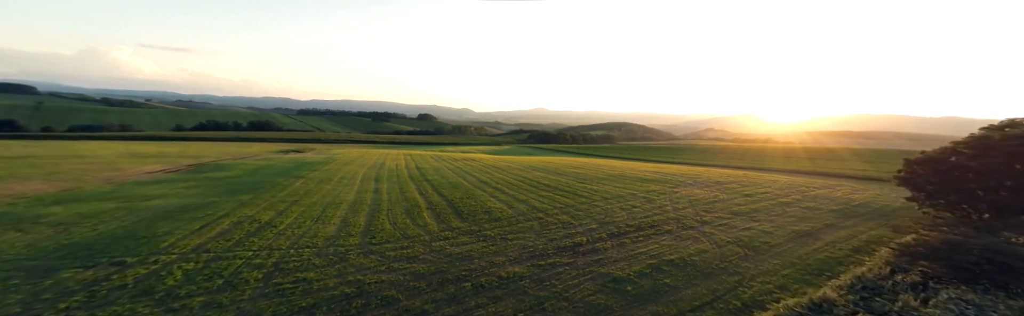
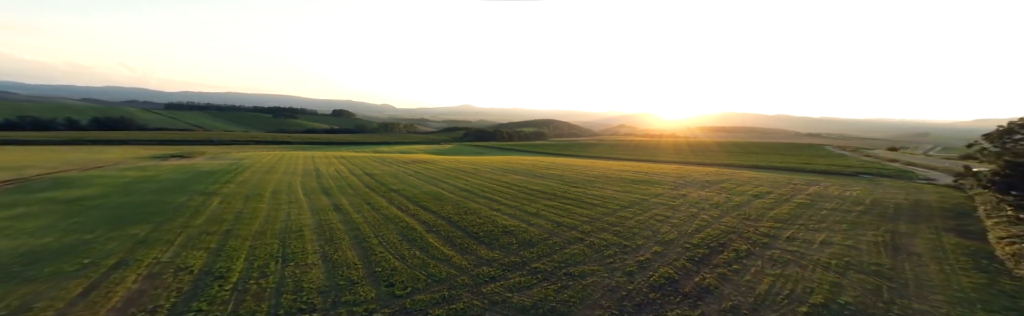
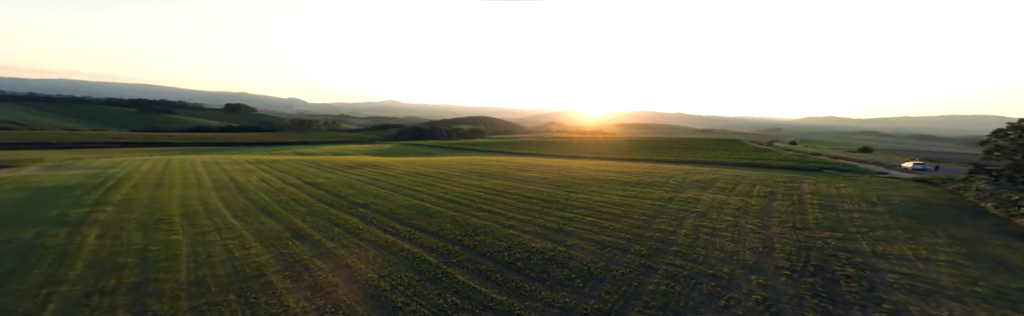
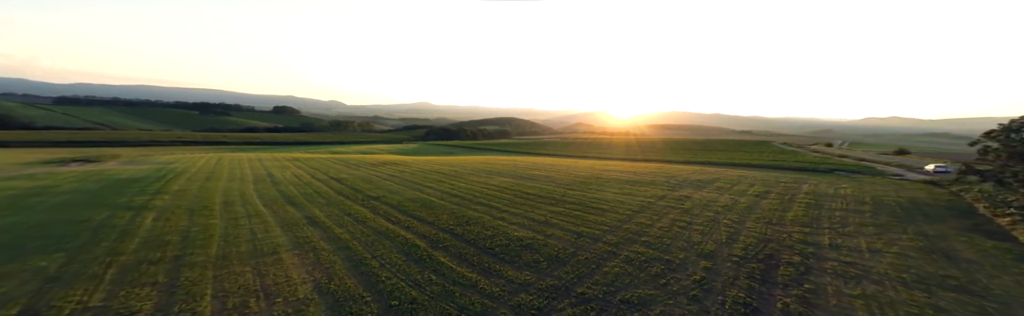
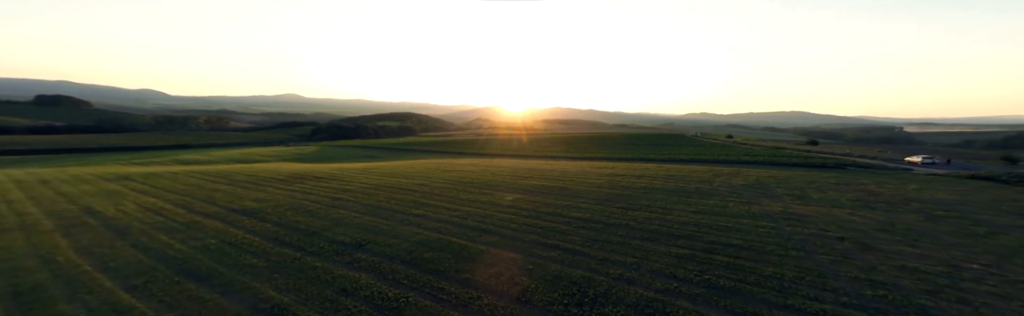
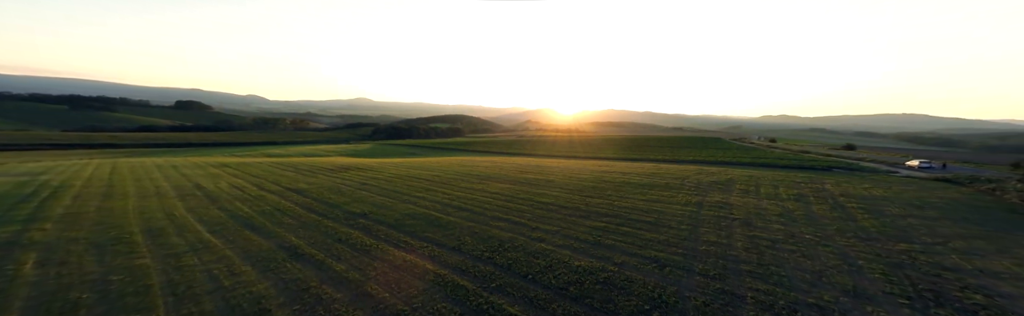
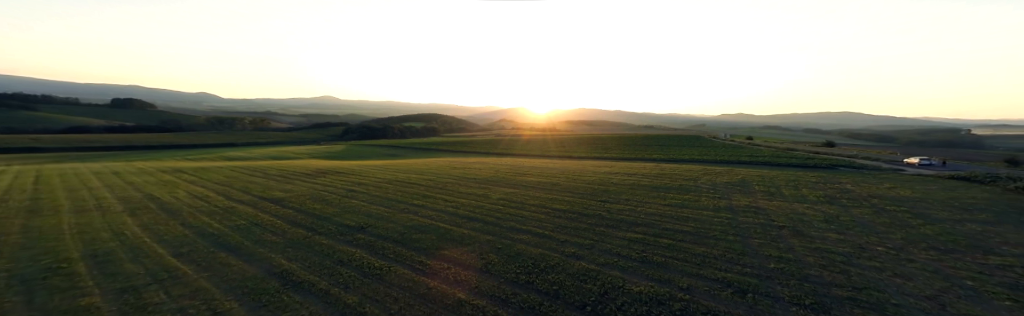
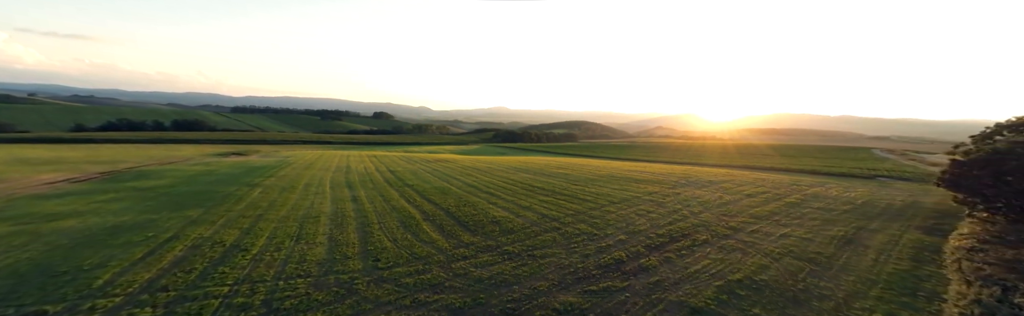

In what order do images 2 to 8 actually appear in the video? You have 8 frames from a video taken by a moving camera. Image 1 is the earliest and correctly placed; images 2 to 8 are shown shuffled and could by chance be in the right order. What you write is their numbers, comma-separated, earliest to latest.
8, 2, 4, 3, 6, 7, 5
